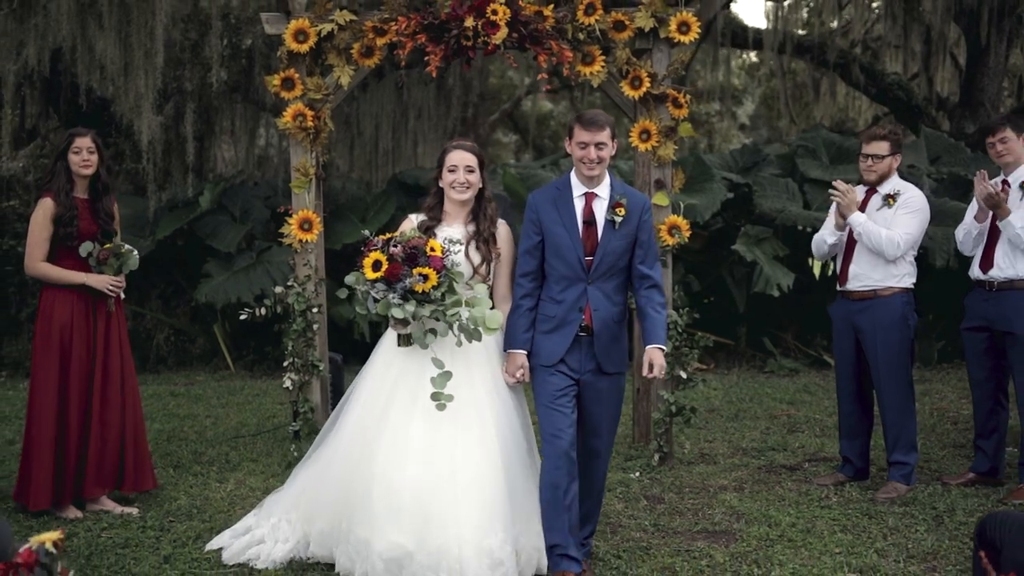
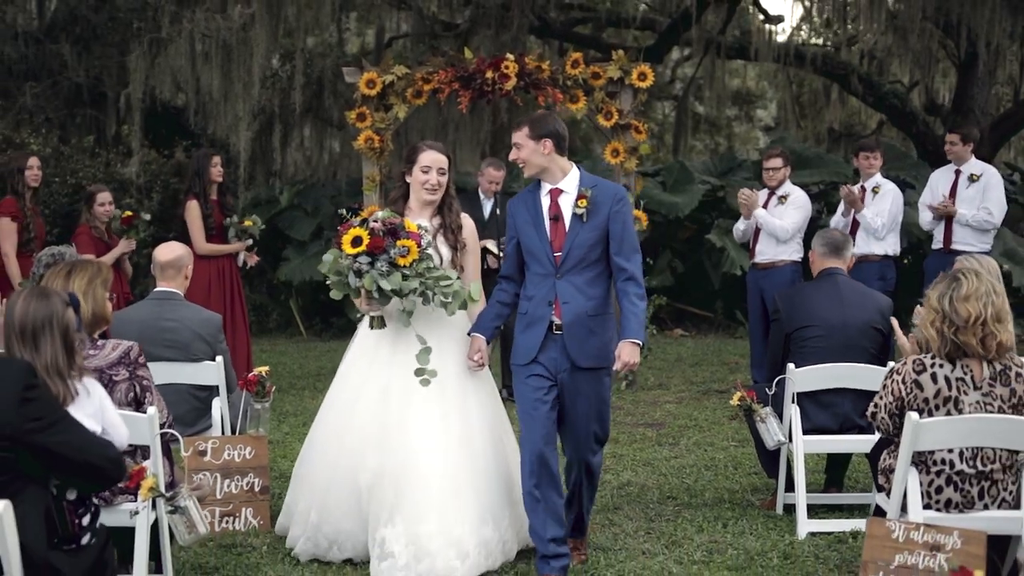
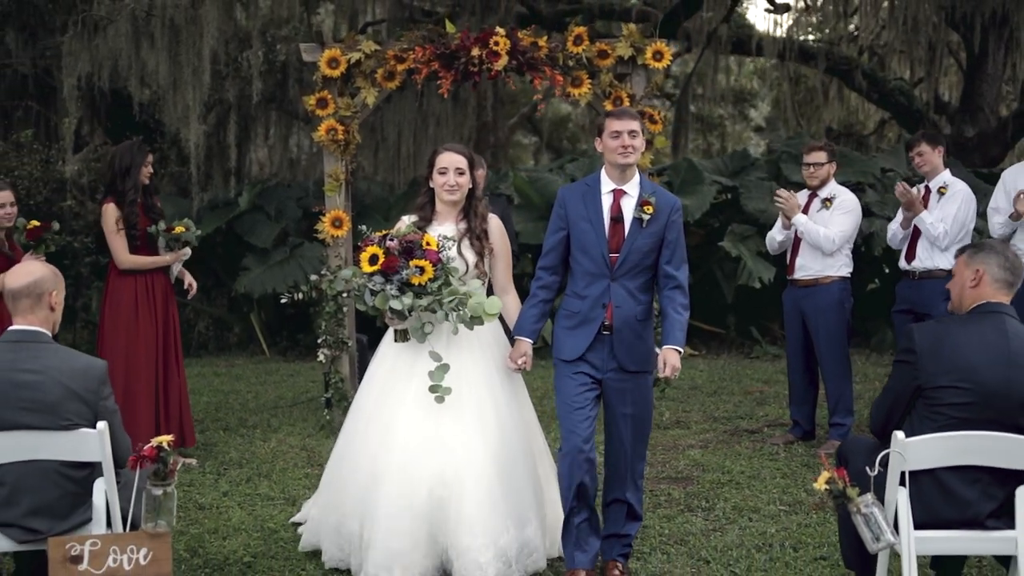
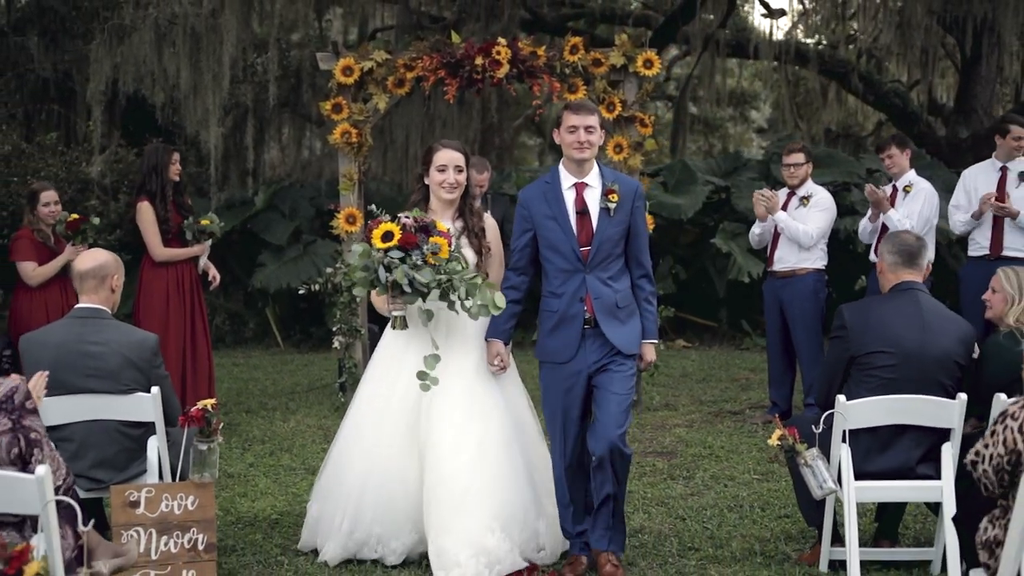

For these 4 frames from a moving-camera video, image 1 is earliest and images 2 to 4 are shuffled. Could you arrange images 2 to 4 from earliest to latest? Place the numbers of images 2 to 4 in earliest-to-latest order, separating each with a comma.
3, 4, 2
